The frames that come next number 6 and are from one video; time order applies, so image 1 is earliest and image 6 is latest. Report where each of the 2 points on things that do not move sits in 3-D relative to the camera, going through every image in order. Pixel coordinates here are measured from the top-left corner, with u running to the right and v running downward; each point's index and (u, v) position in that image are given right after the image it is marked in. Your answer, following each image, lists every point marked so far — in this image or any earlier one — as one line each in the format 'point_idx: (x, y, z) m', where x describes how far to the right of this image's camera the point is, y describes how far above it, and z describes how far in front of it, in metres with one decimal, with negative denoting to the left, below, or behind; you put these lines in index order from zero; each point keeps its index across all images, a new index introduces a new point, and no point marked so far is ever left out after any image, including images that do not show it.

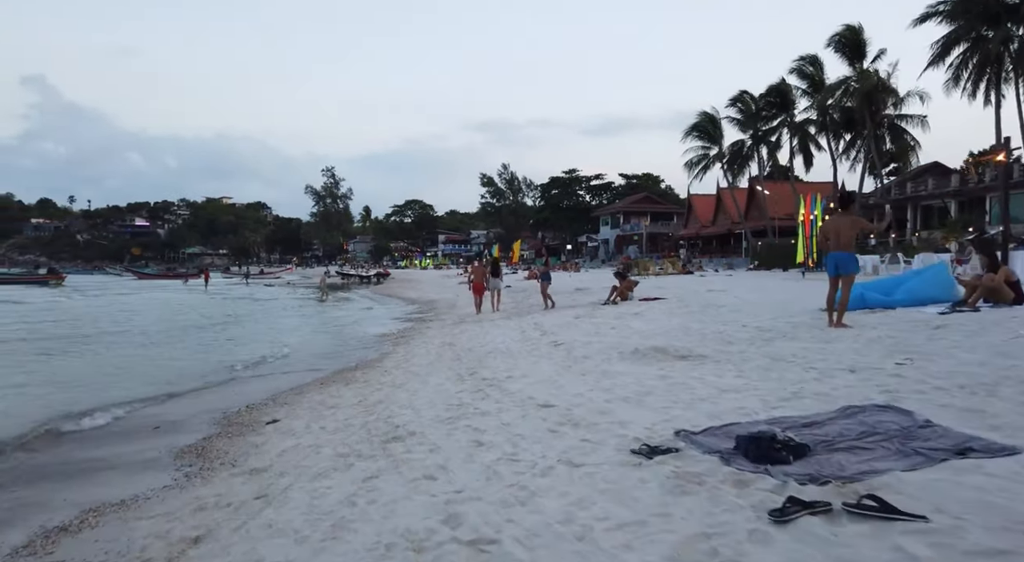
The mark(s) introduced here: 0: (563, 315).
0: (+1.3, -0.9, +15.9) m
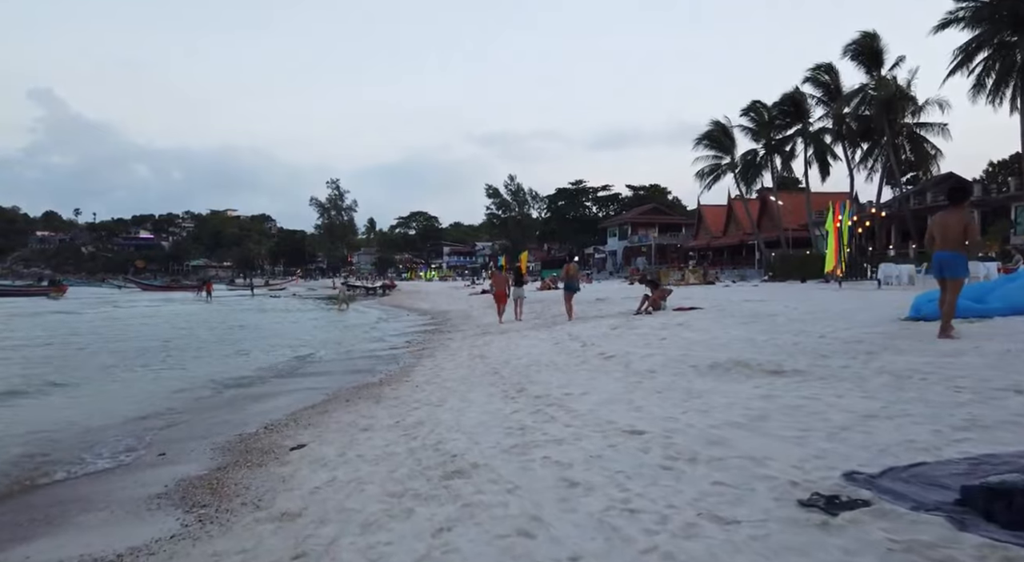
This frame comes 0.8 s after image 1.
0: (+2.0, -1.1, +14.8) m
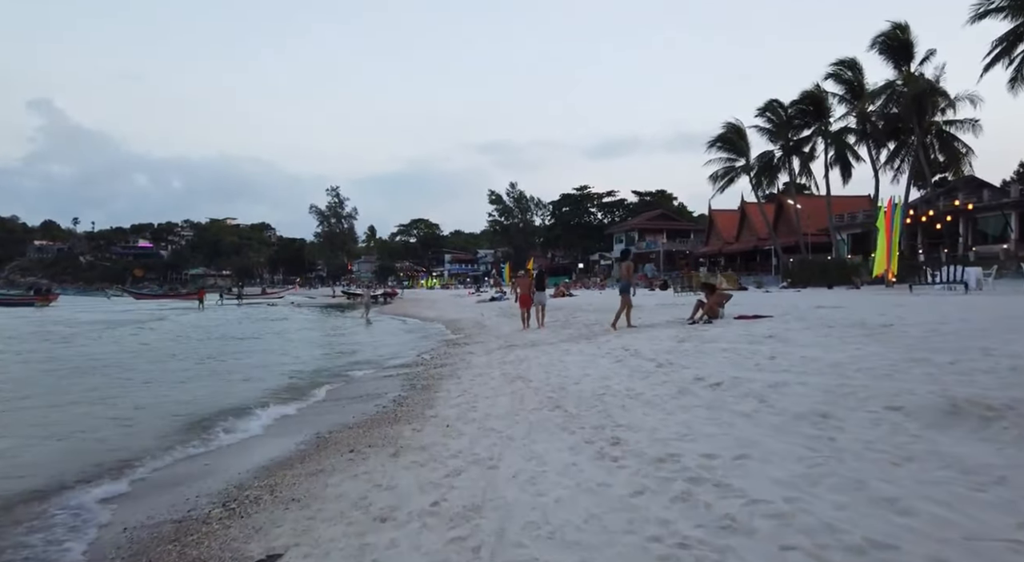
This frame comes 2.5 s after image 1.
0: (+2.8, -1.1, +12.1) m
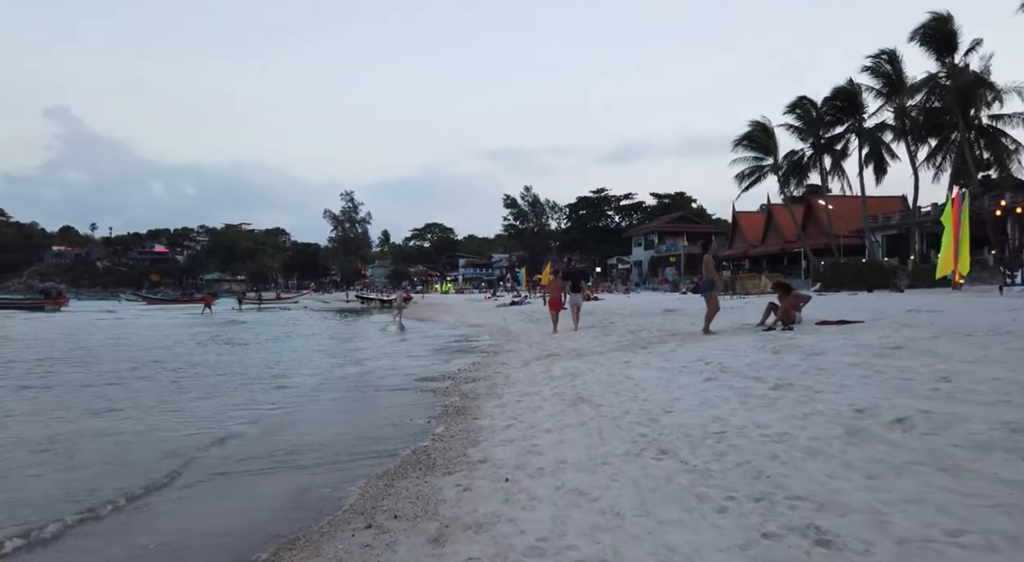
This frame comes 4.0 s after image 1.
0: (+3.6, -1.1, +10.0) m
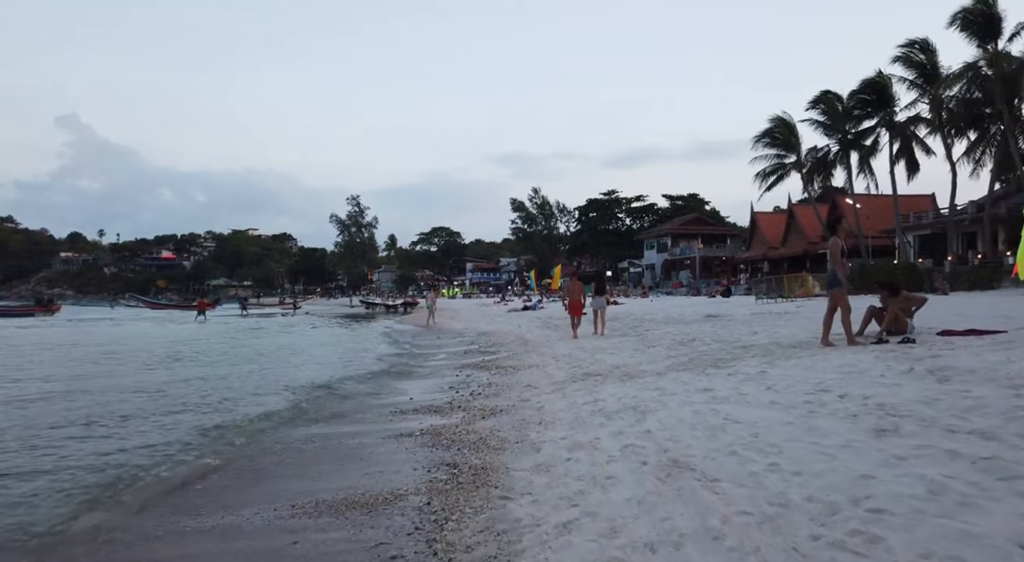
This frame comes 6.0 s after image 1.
0: (+4.0, -1.0, +7.0) m
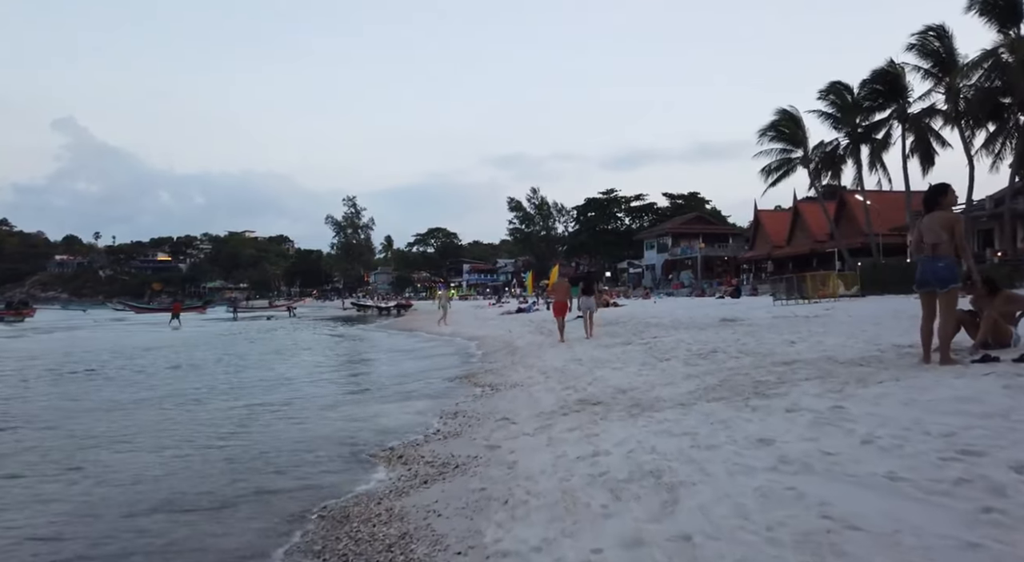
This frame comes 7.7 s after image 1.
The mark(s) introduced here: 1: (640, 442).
0: (+3.6, -1.0, +4.5) m
1: (+1.1, -1.4, +5.4) m
